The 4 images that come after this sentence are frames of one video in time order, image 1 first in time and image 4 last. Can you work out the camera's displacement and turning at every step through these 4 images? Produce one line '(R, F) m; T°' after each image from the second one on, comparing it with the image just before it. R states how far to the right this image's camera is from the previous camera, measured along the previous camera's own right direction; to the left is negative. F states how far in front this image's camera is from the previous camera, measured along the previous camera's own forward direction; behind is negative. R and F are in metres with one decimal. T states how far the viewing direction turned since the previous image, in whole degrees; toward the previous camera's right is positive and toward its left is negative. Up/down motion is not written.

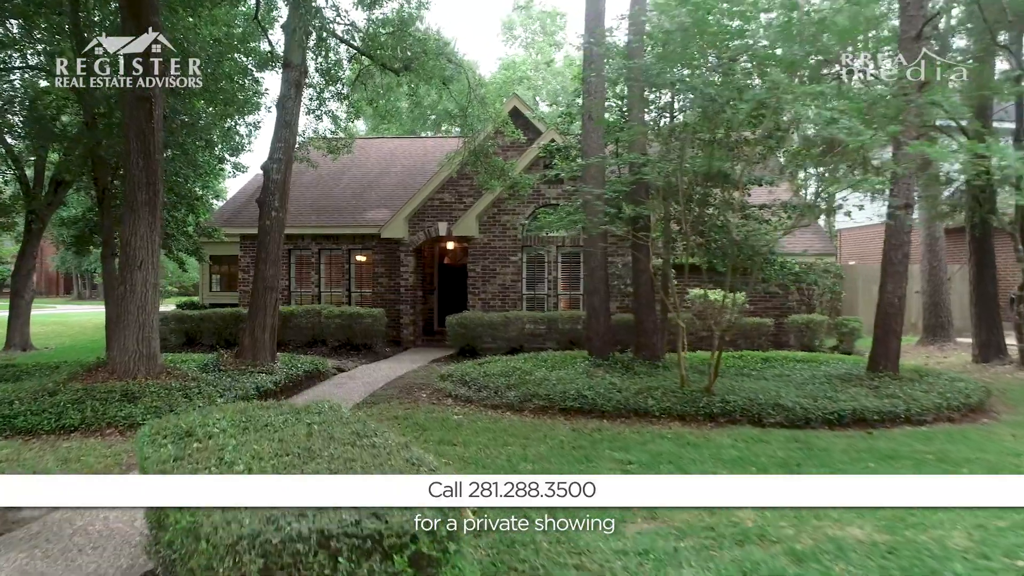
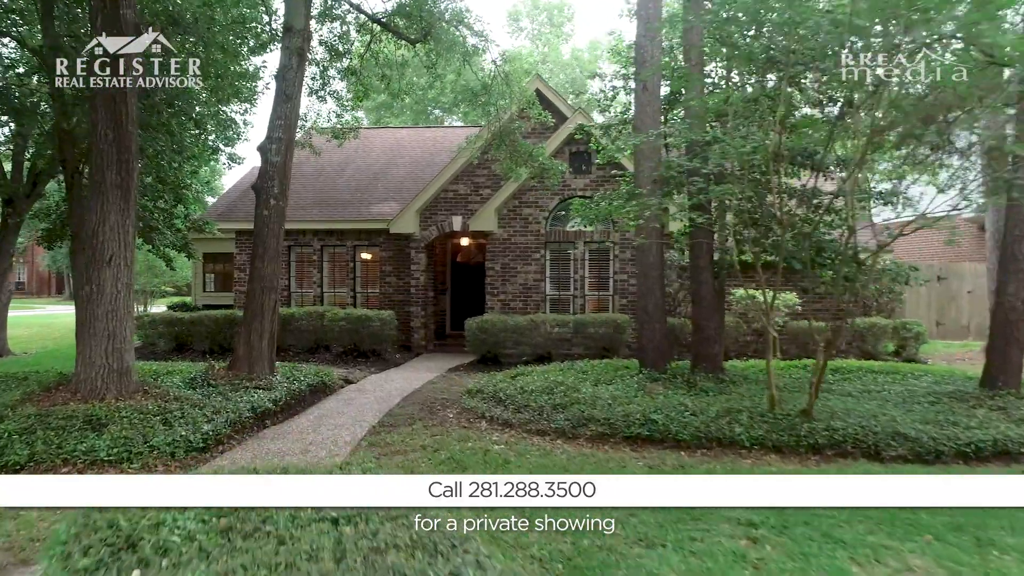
(-0.4, +1.2) m; 0°
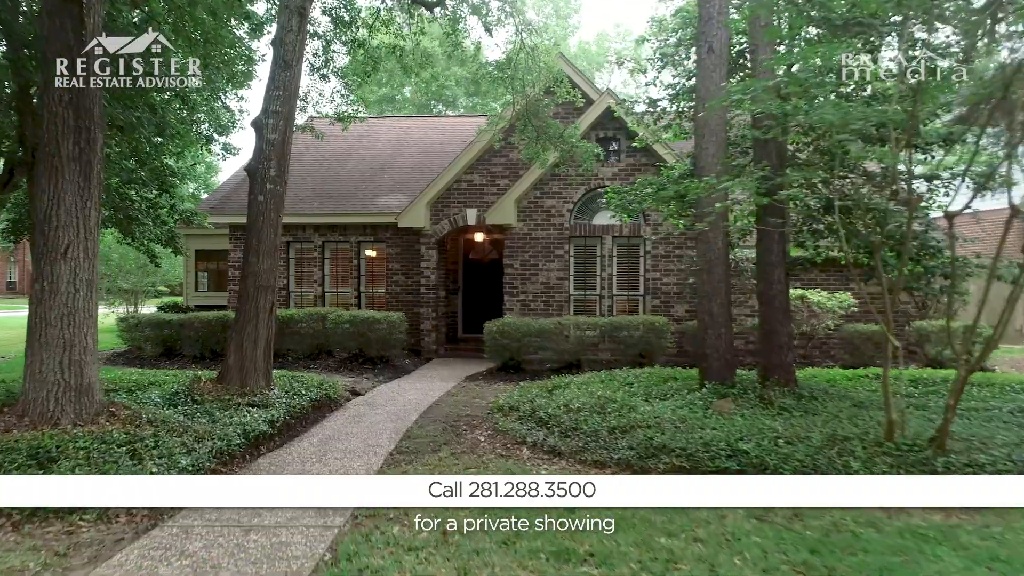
(-0.4, +1.1) m; 0°
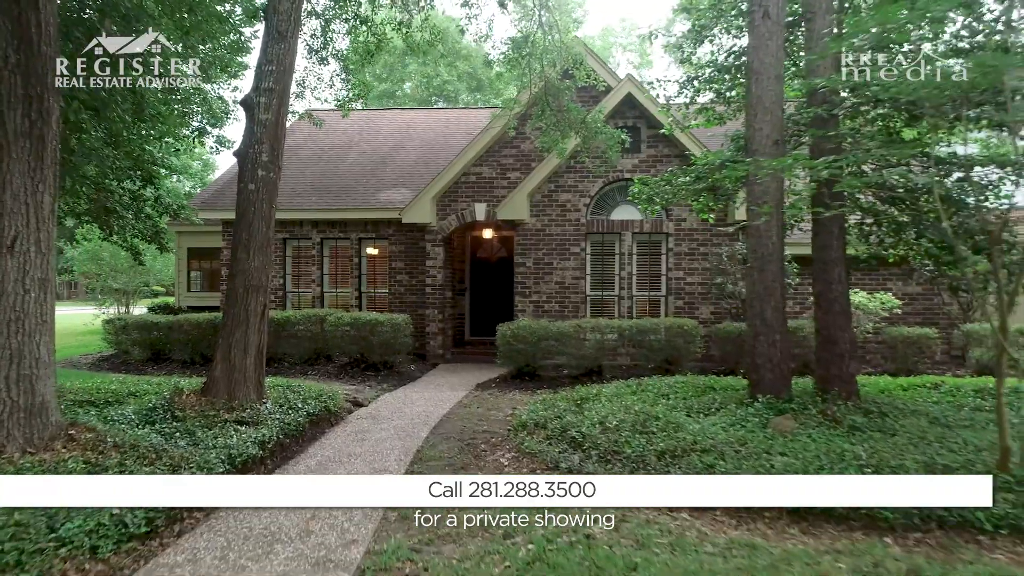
(-0.2, +0.8) m; 0°
